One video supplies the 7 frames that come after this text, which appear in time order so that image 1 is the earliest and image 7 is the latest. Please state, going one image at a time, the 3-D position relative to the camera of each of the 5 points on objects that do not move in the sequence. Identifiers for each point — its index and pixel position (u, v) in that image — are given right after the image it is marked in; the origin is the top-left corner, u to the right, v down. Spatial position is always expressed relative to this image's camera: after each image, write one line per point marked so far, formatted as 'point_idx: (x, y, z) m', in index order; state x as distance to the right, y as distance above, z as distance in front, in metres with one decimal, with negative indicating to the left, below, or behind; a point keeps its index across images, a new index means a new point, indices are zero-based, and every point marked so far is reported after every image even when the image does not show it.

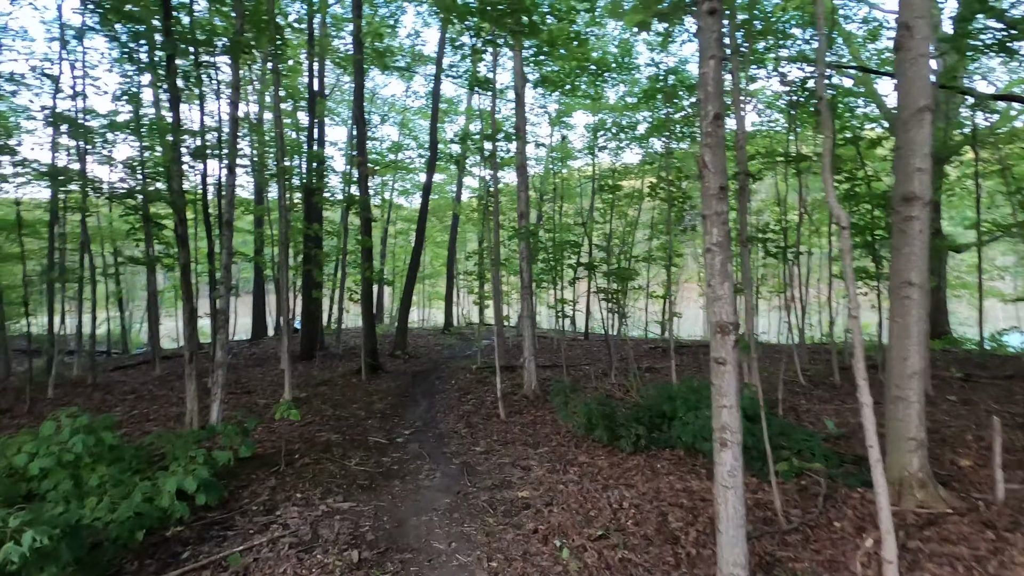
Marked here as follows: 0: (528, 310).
0: (+0.2, -0.3, +6.9) m
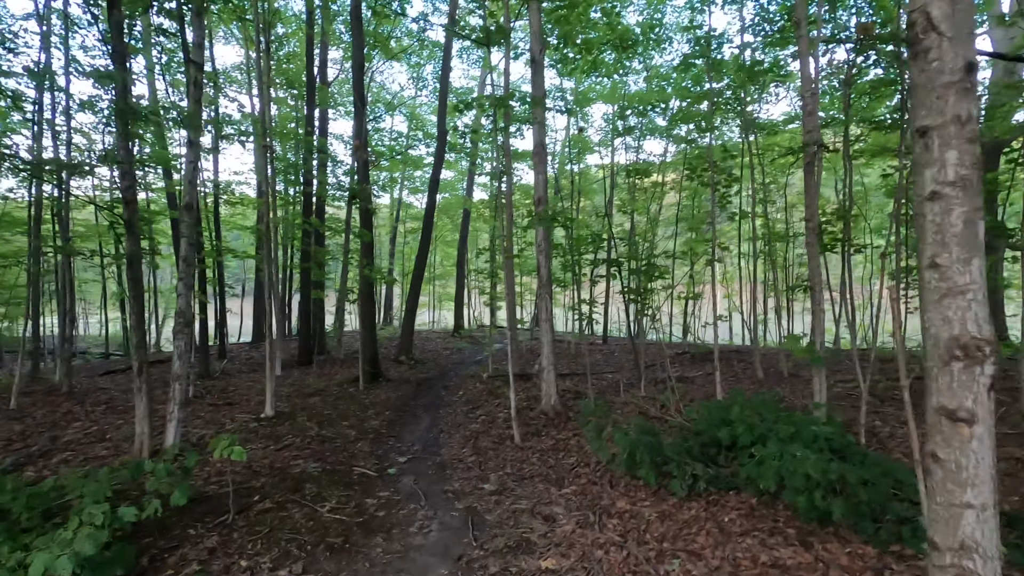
0: (+0.4, -0.3, +6.0) m
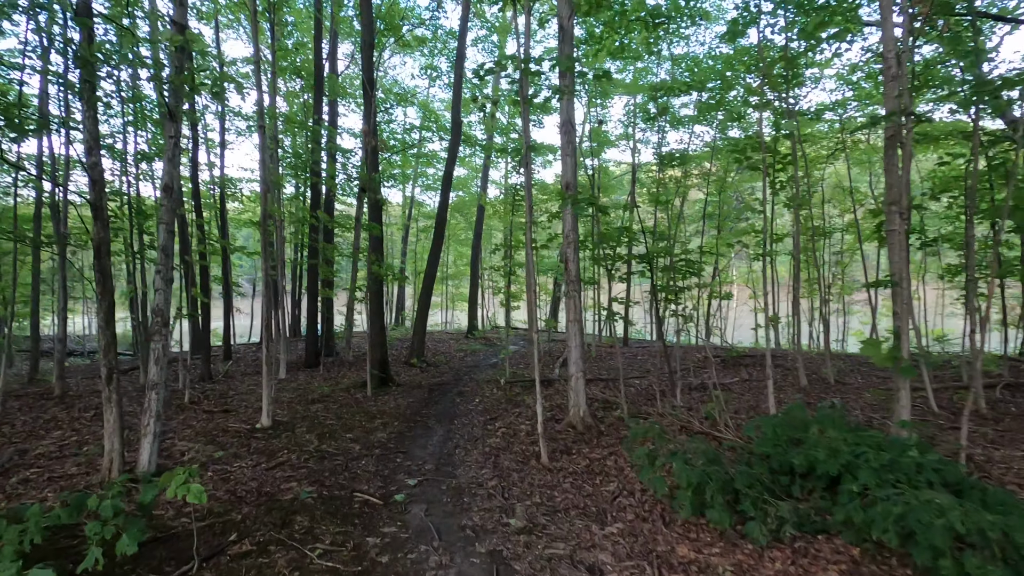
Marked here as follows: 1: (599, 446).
0: (+0.6, -0.2, +5.3) m
1: (+0.7, -1.3, +4.5) m
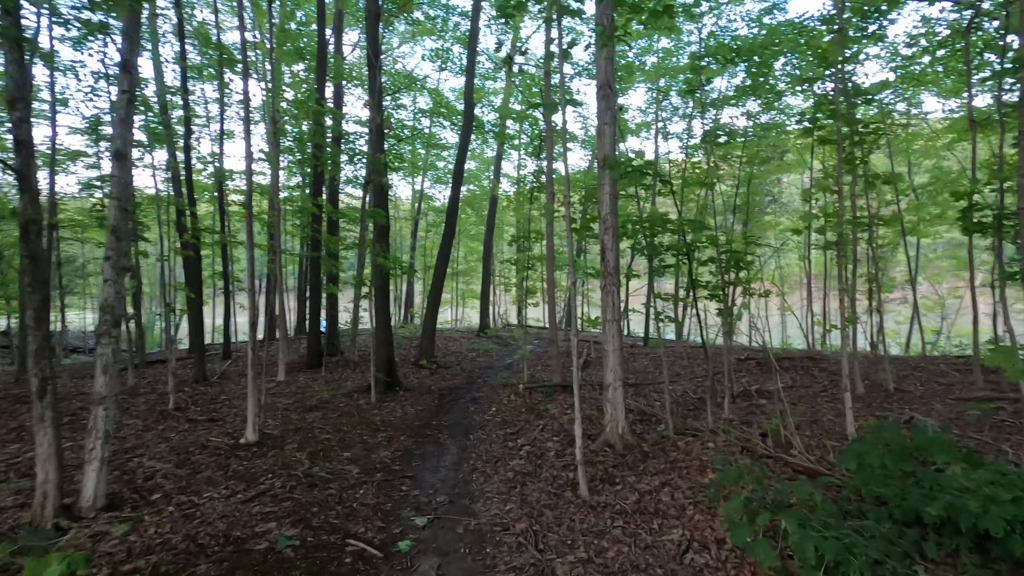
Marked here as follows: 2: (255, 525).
0: (+0.8, -0.2, +4.5) m
1: (+0.9, -1.2, +3.7) m
2: (-1.4, -1.3, +3.0) m
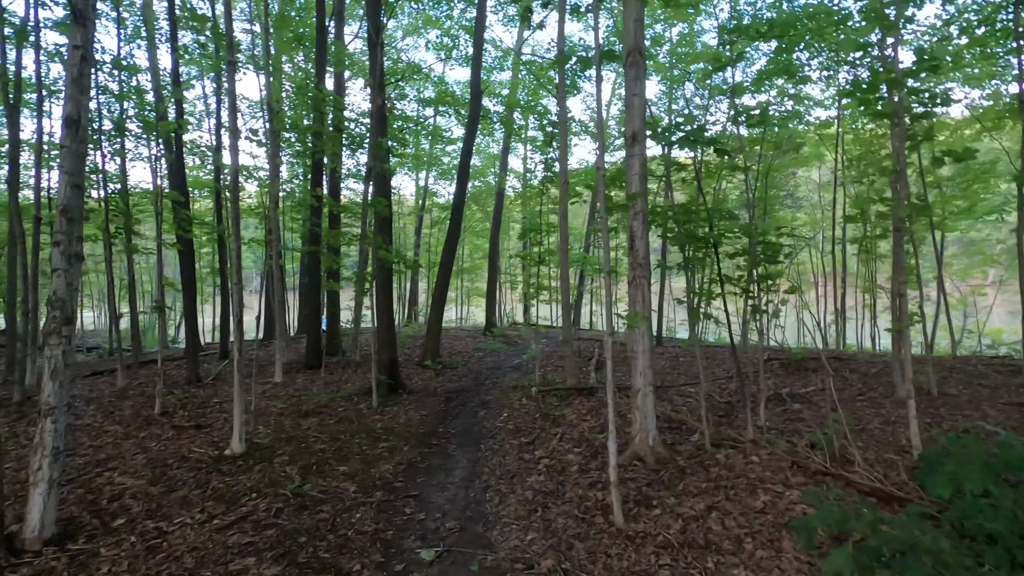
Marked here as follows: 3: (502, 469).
0: (+0.9, -0.1, +4.0) m
1: (+1.0, -1.2, +3.2) m
2: (-1.3, -1.2, +2.5) m
3: (-0.1, -1.3, +3.9) m
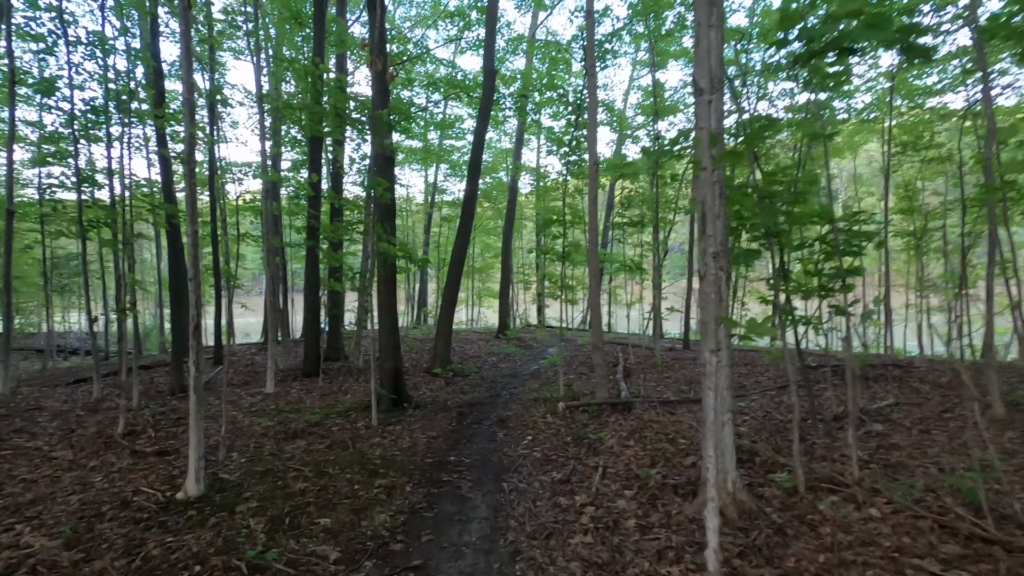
0: (+1.1, -0.1, +3.0) m
1: (+1.2, -1.2, +2.2) m
2: (-1.1, -1.2, +1.6) m
3: (+0.1, -1.3, +3.0) m
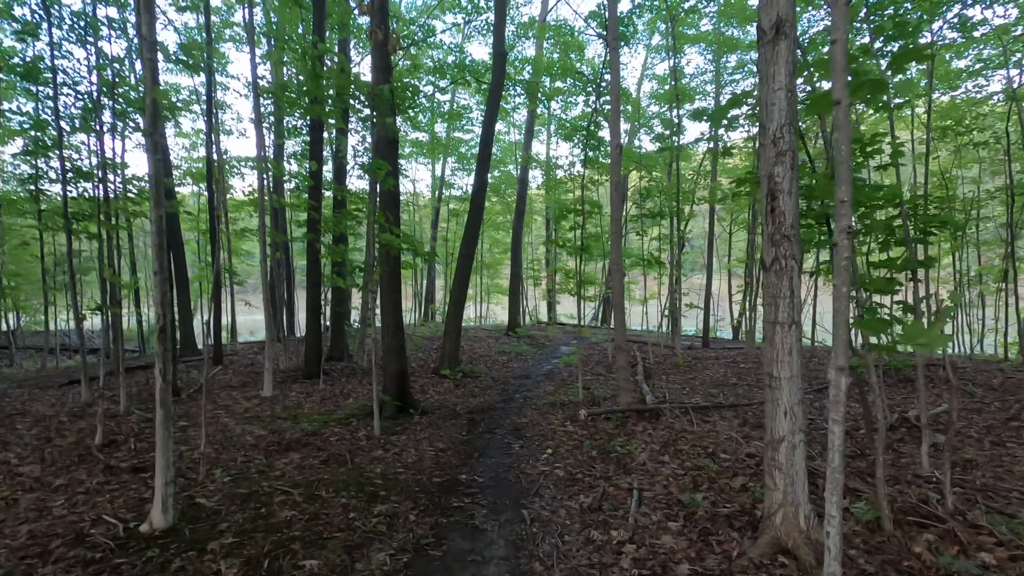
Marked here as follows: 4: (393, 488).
0: (+1.2, -0.1, +2.5) m
1: (+1.3, -1.1, +1.7) m
2: (-1.0, -1.2, +1.1) m
3: (+0.2, -1.2, +2.5) m
4: (-0.7, -1.2, +3.4) m
